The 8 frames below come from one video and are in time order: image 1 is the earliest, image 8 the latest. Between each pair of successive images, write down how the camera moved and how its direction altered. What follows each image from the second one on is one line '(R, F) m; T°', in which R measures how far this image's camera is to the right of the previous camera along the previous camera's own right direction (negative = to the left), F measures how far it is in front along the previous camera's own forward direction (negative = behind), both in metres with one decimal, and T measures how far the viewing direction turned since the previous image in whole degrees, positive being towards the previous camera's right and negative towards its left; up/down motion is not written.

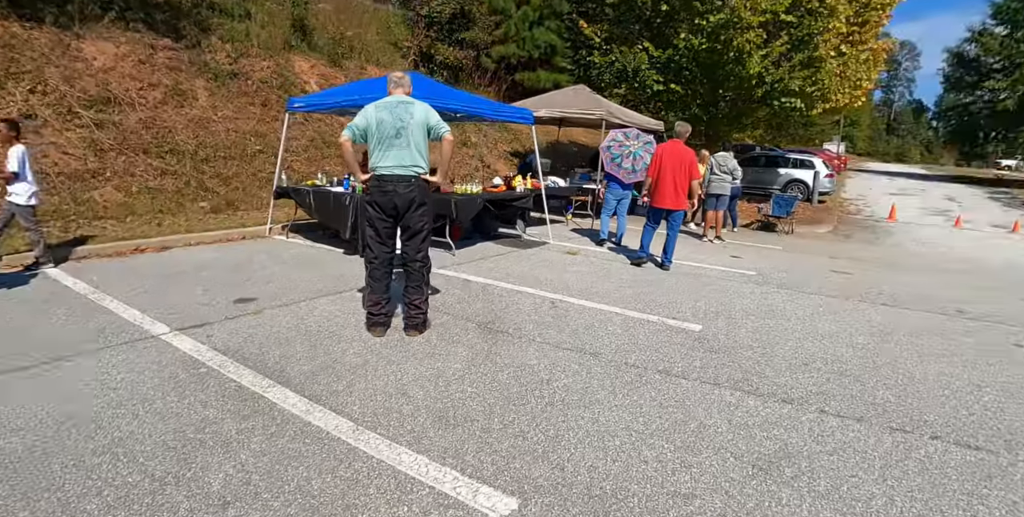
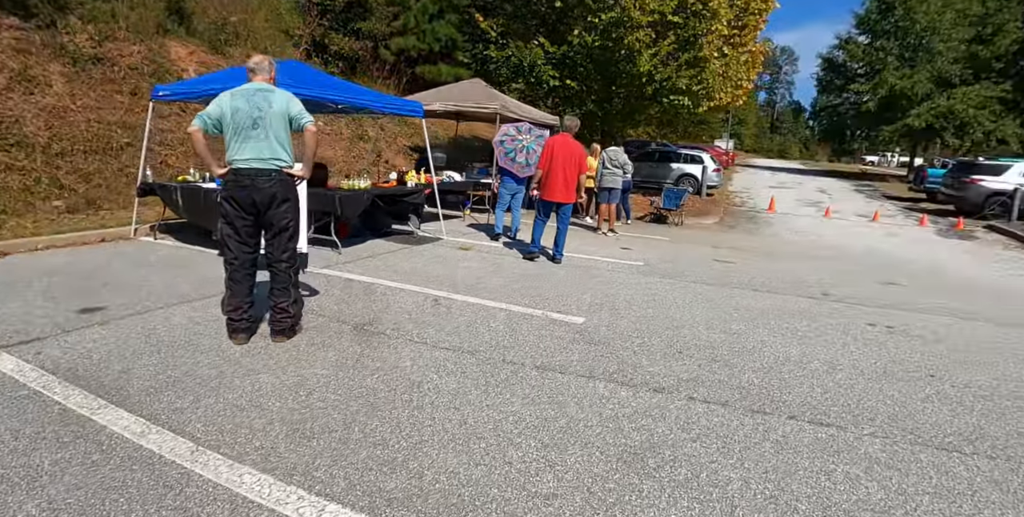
(+0.3, +0.2) m; +8°
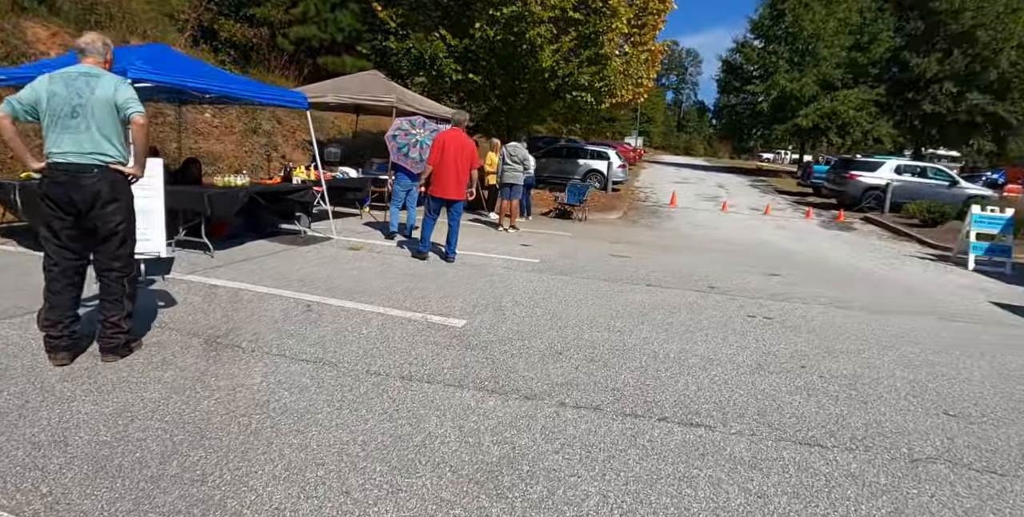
(+0.4, +0.3) m; +8°
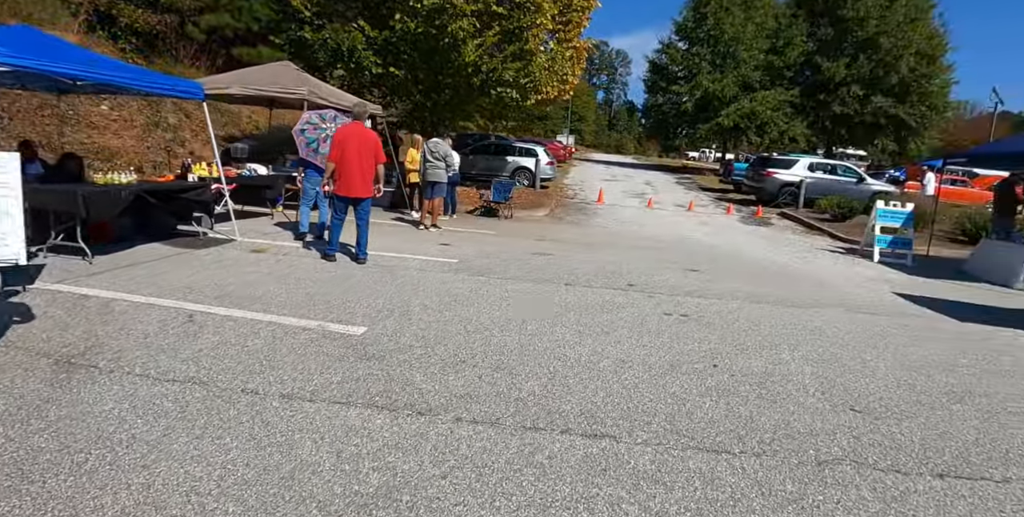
(+0.3, +0.3) m; +6°
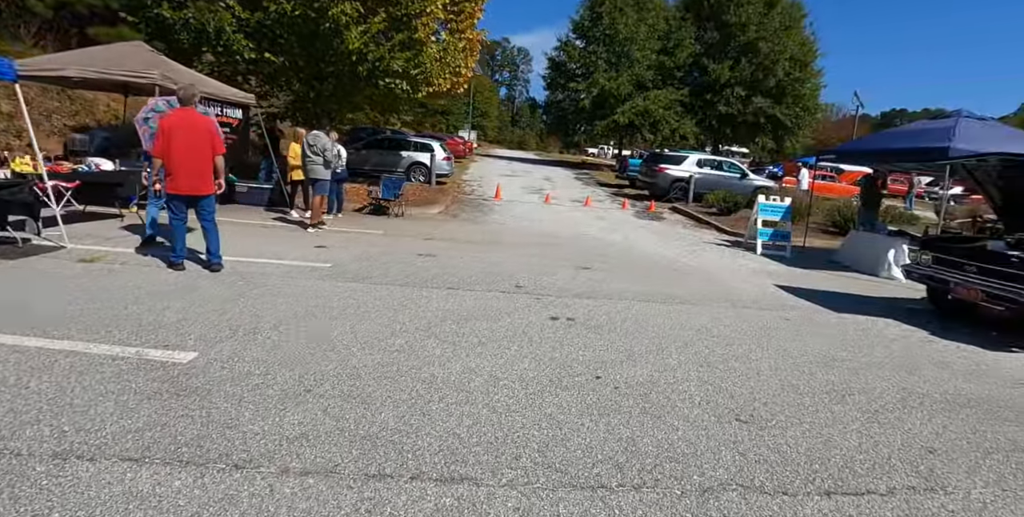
(+0.3, +0.5) m; +9°
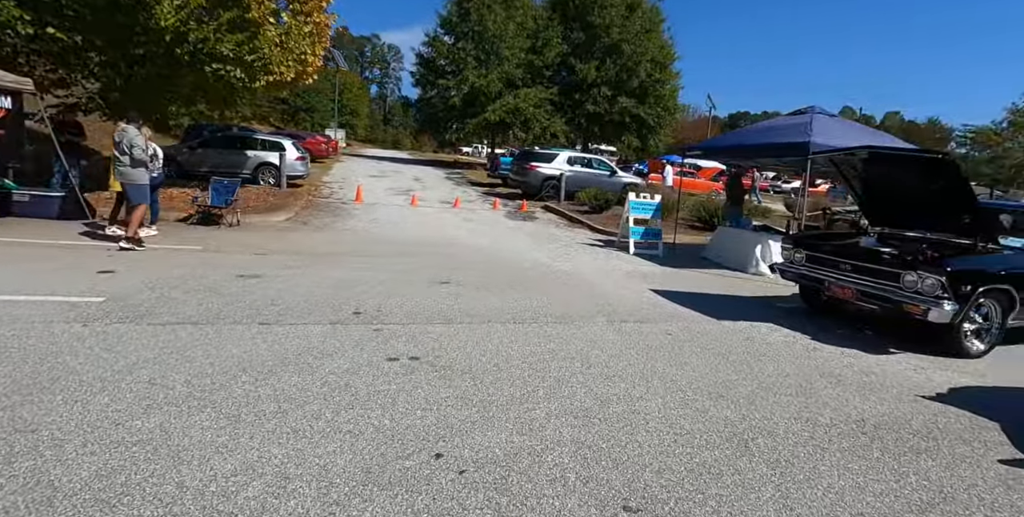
(+0.4, +1.1) m; +12°
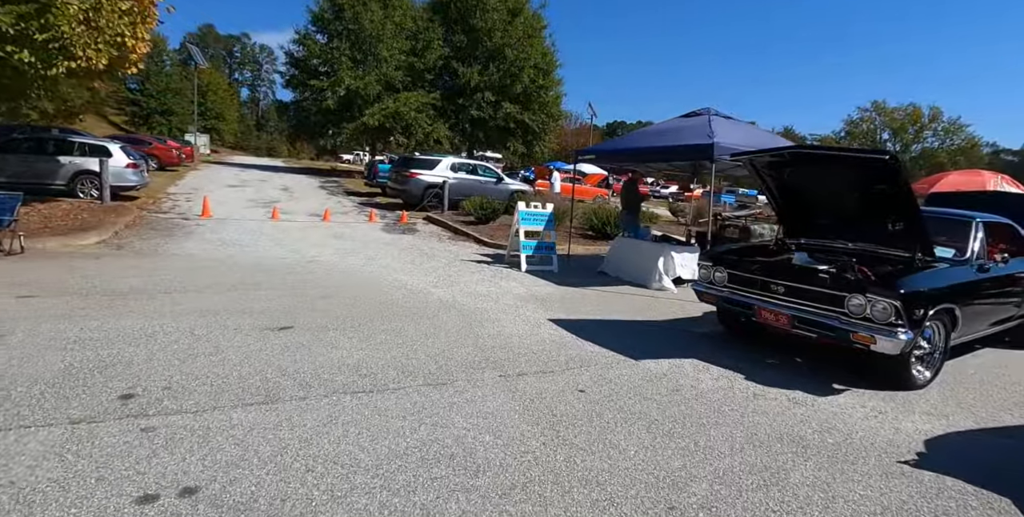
(+0.2, +1.5) m; +11°
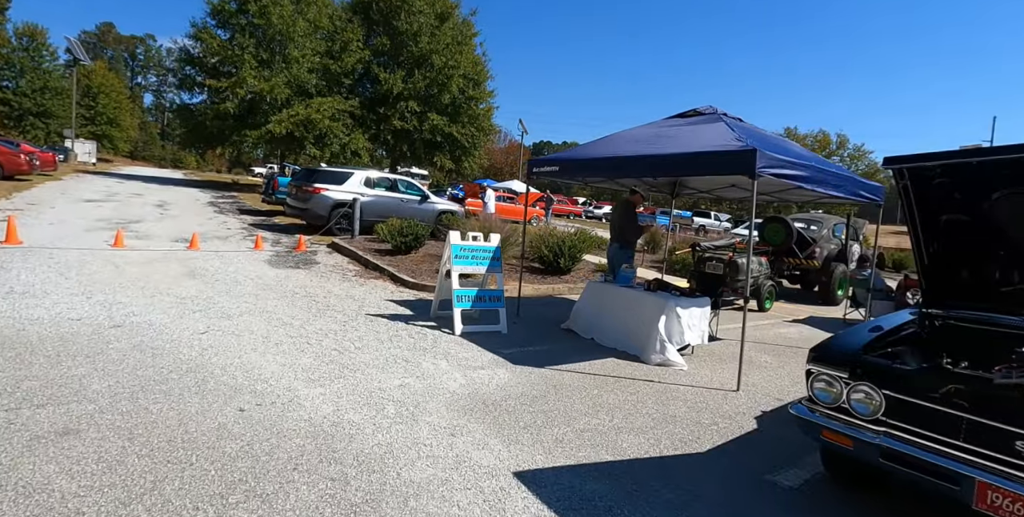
(0.0, +3.0) m; +7°
